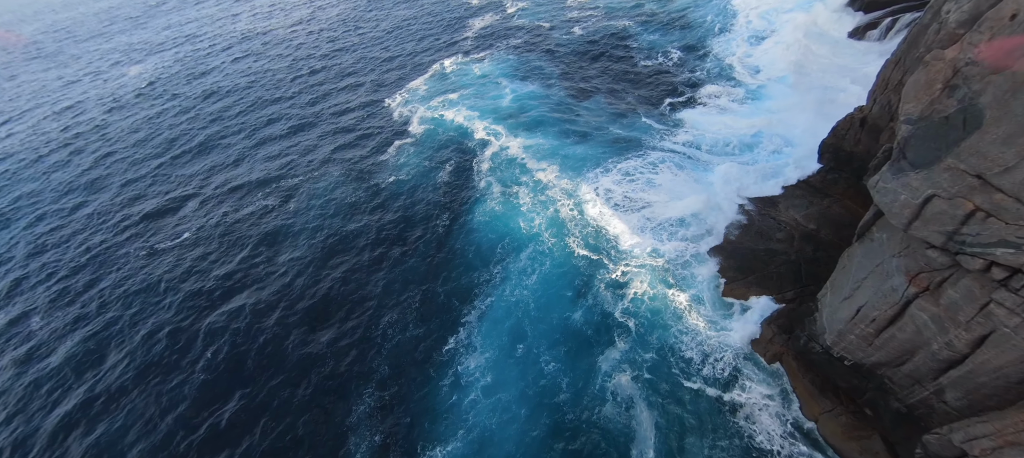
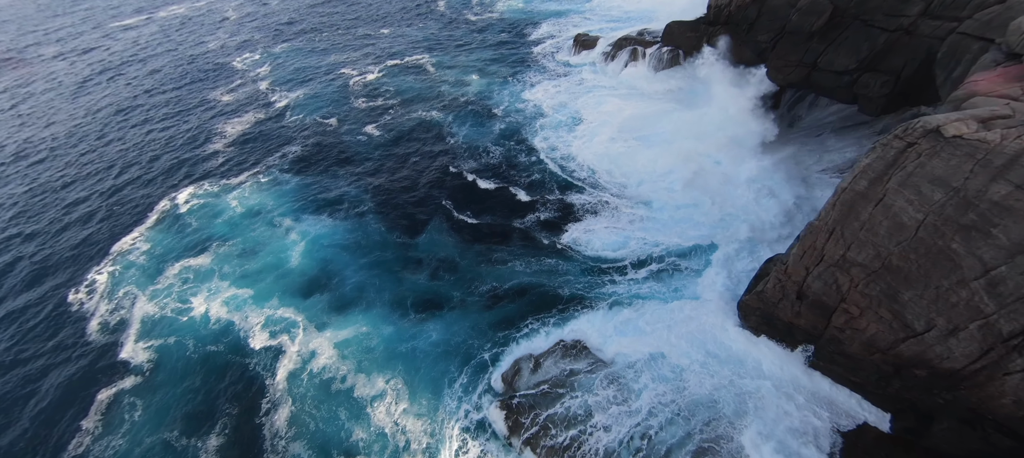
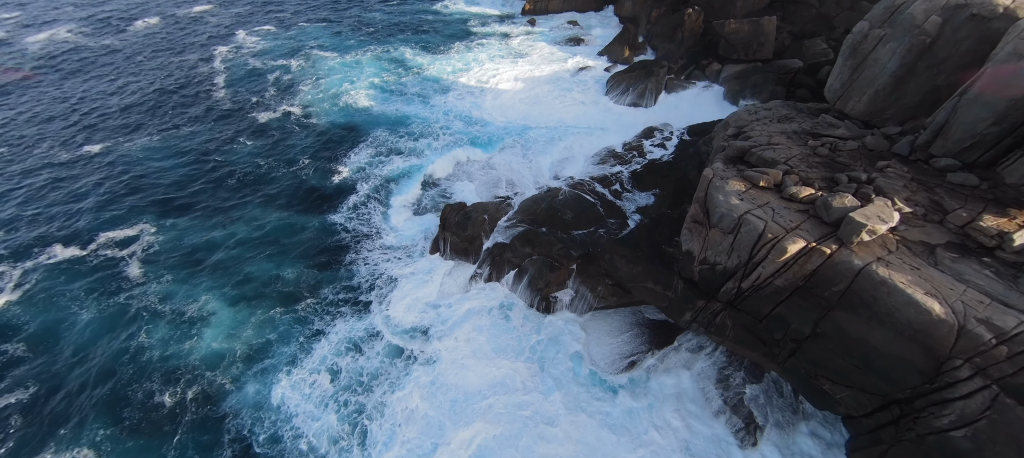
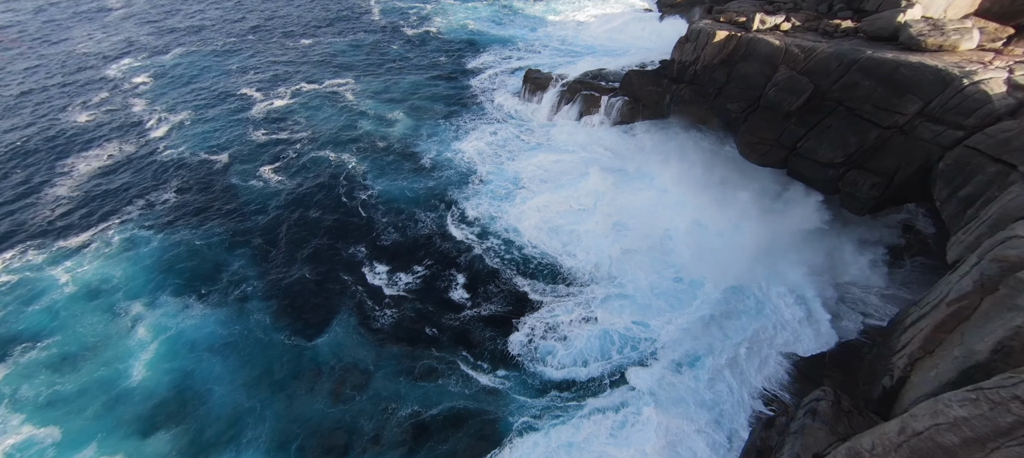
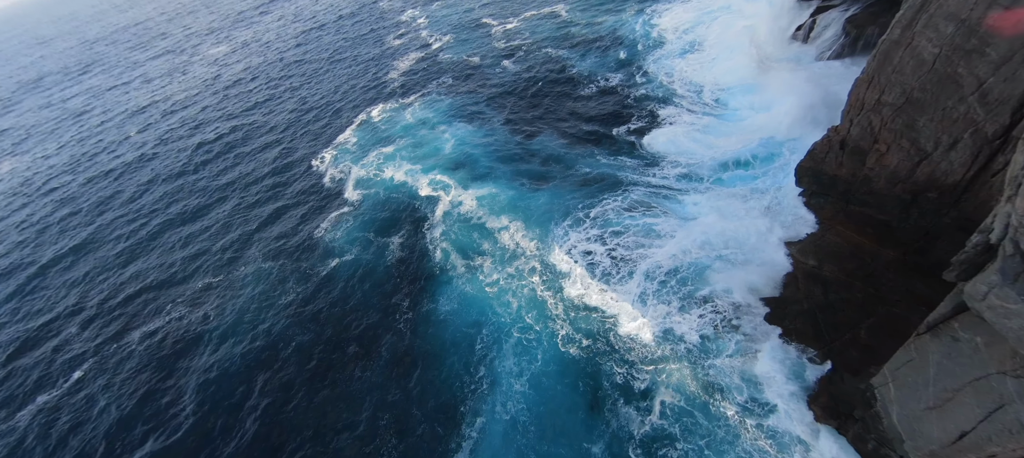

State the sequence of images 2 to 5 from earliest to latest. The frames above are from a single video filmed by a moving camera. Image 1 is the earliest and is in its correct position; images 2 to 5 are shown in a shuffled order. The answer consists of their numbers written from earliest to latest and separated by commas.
5, 2, 4, 3
